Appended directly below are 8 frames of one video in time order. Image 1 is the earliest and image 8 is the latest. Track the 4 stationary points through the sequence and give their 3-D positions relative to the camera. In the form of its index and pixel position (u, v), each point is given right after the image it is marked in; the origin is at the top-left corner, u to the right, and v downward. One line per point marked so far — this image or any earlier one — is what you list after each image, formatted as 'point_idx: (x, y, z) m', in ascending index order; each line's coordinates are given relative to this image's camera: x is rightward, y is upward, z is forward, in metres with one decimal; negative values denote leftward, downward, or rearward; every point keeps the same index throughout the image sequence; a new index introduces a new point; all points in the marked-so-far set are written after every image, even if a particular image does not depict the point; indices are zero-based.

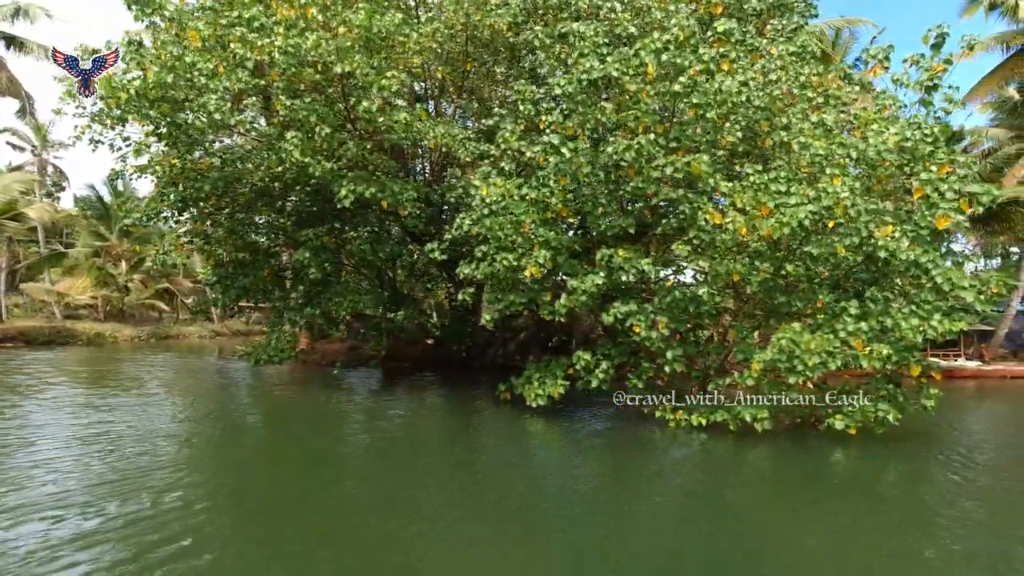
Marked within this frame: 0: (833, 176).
0: (+4.5, +1.5, +7.9) m
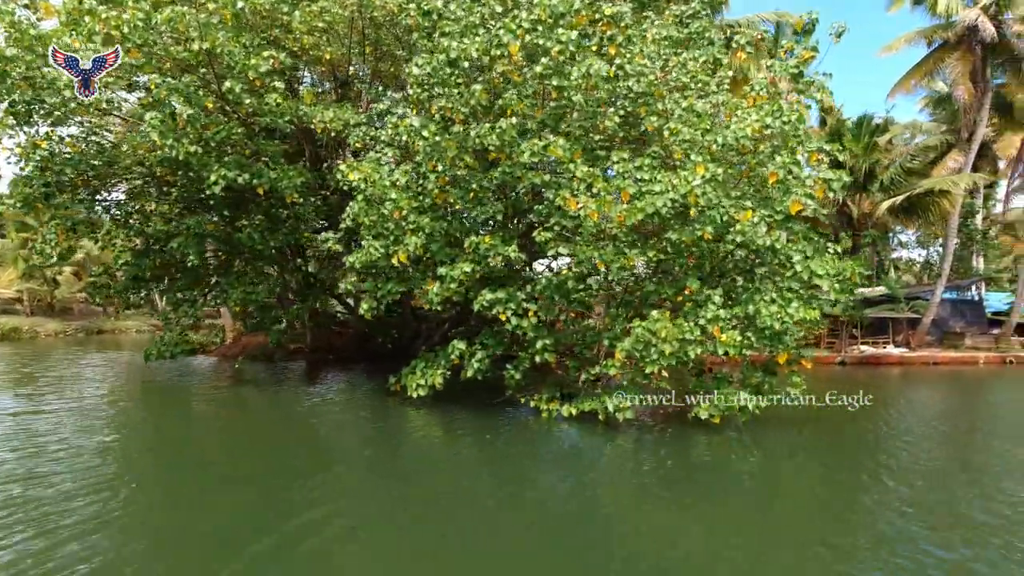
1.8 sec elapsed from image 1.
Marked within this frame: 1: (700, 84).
0: (+2.5, +1.7, +7.8) m
1: (+2.7, +3.1, +8.8) m
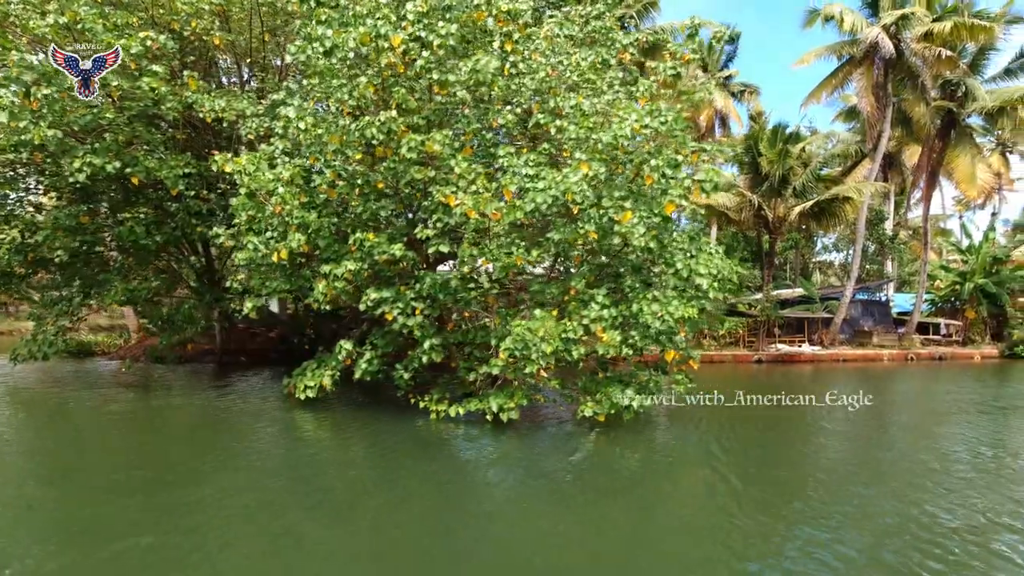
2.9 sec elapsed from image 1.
0: (+0.9, +1.7, +7.8) m
1: (+1.0, +3.2, +8.9) m
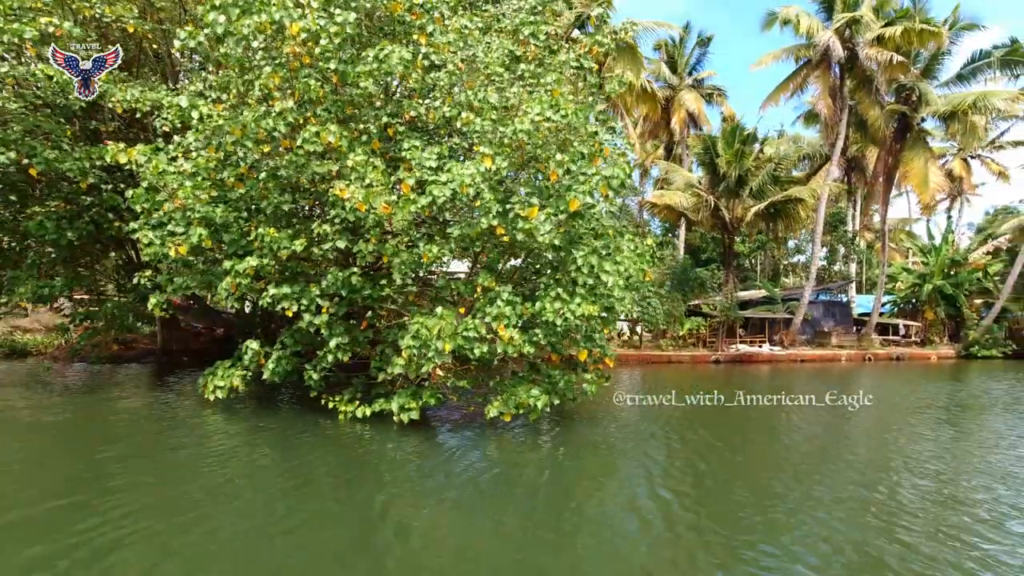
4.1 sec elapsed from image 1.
0: (-0.4, +1.7, +7.6) m
1: (-0.3, +3.2, +8.7) m
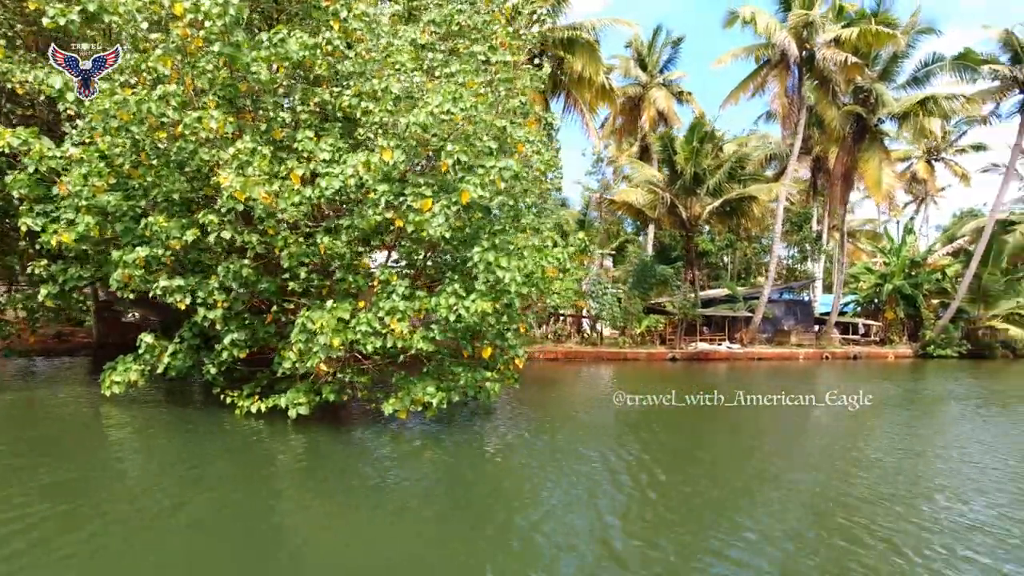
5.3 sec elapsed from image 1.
0: (-1.7, +1.8, +7.4) m
1: (-1.6, +3.3, +8.5) m
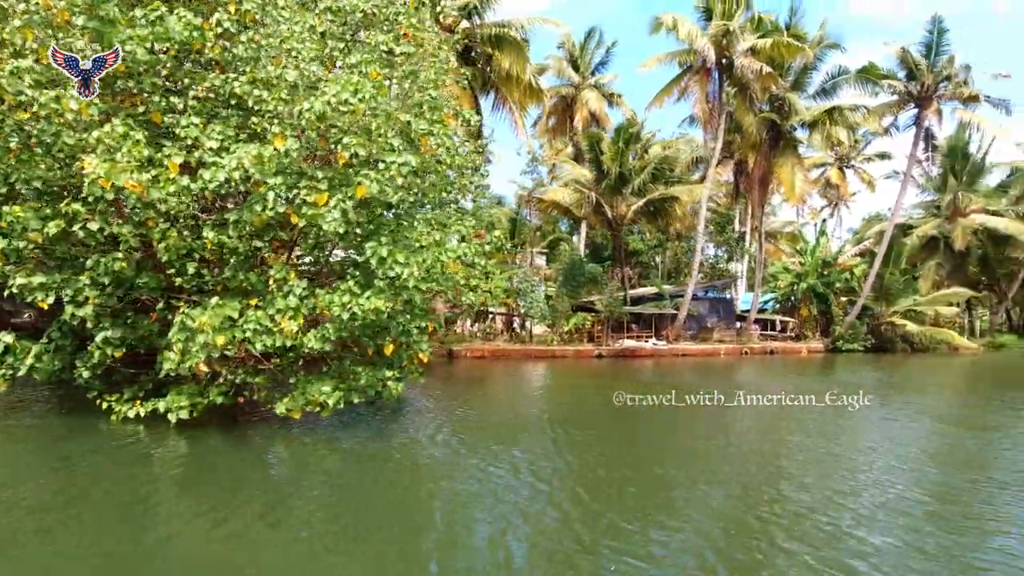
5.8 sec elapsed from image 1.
0: (-3.0, +1.9, +7.0) m
1: (-3.1, +3.3, +8.1) m
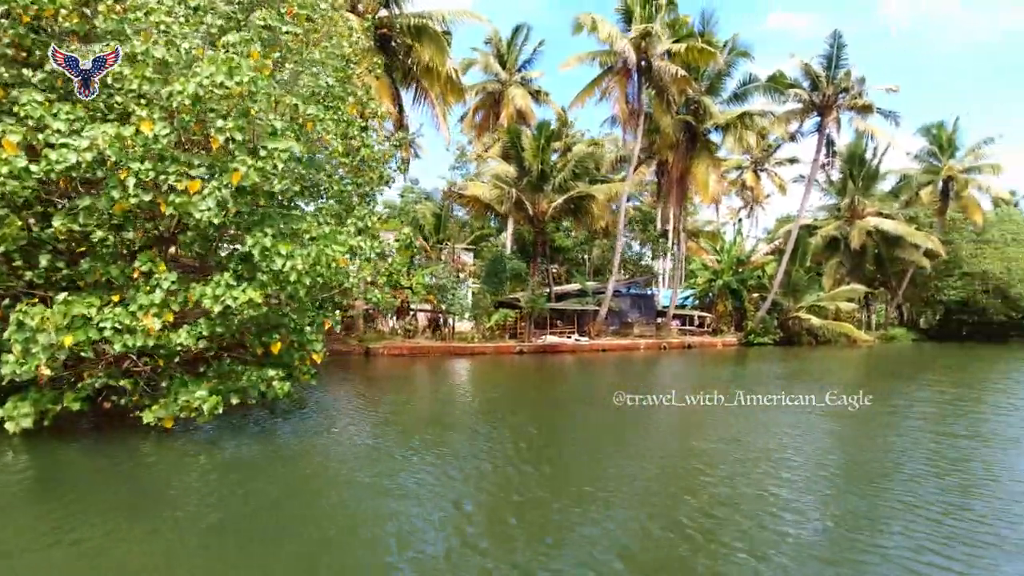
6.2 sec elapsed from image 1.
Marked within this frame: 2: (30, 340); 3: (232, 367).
0: (-4.3, +1.9, +6.4) m
1: (-4.5, +3.4, +7.5) m
2: (-5.2, -0.6, +6.0) m
3: (-3.6, -1.1, +7.6) m
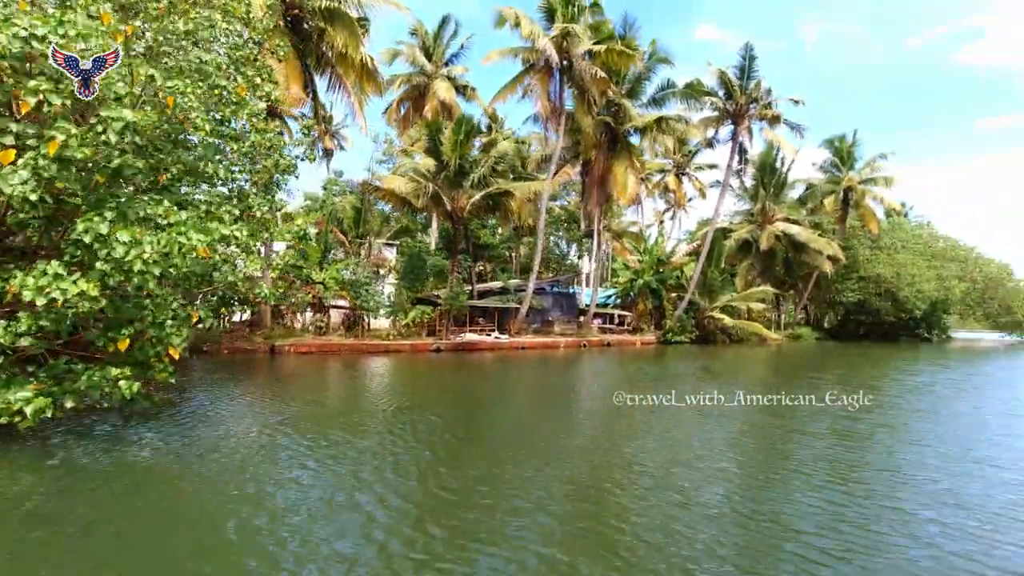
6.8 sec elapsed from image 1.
0: (-5.7, +2.1, +5.5) m
1: (-6.0, +3.5, +6.5) m
2: (-6.5, -0.4, +5.0) m
3: (-5.2, -1.0, +6.8) m
